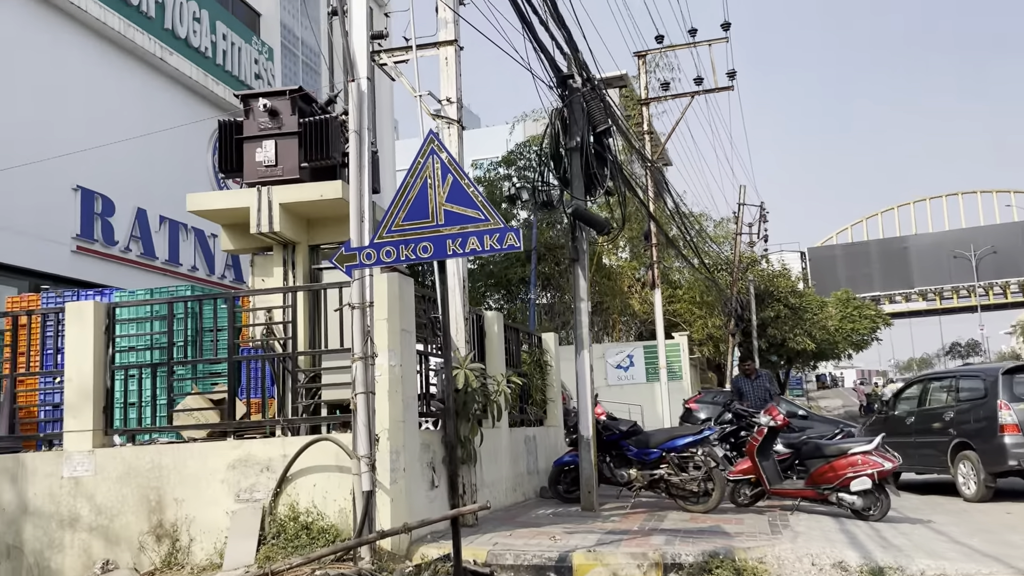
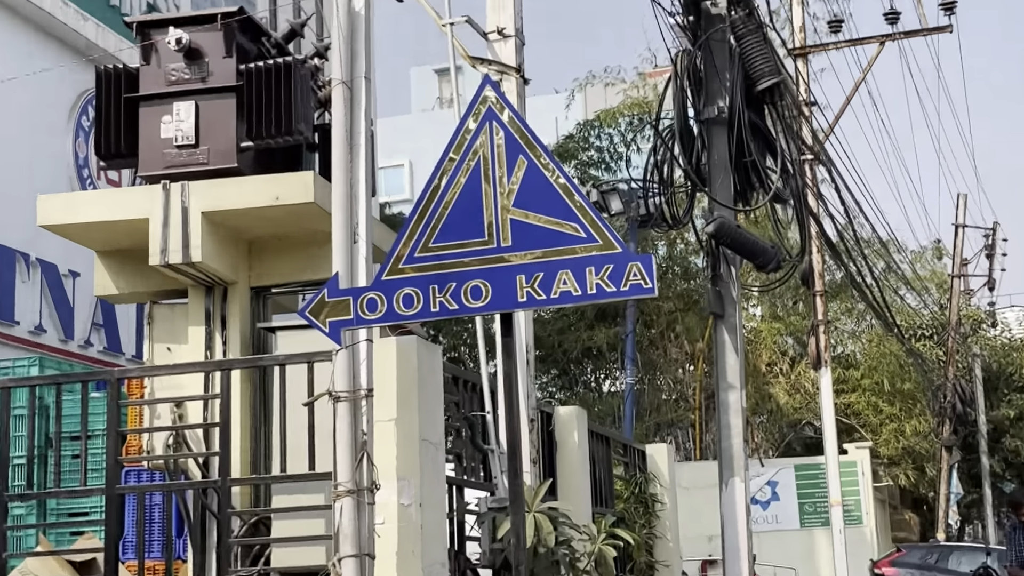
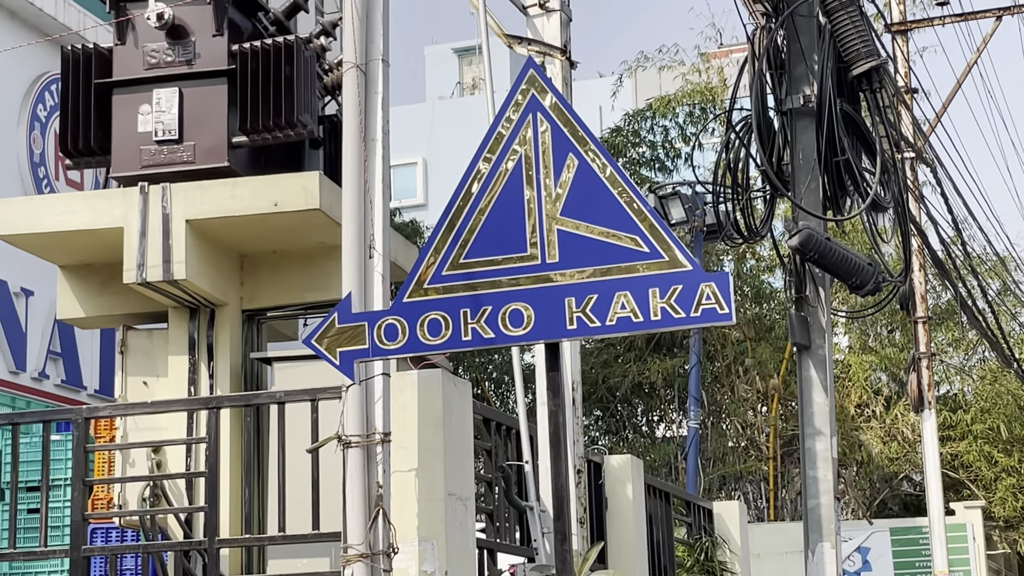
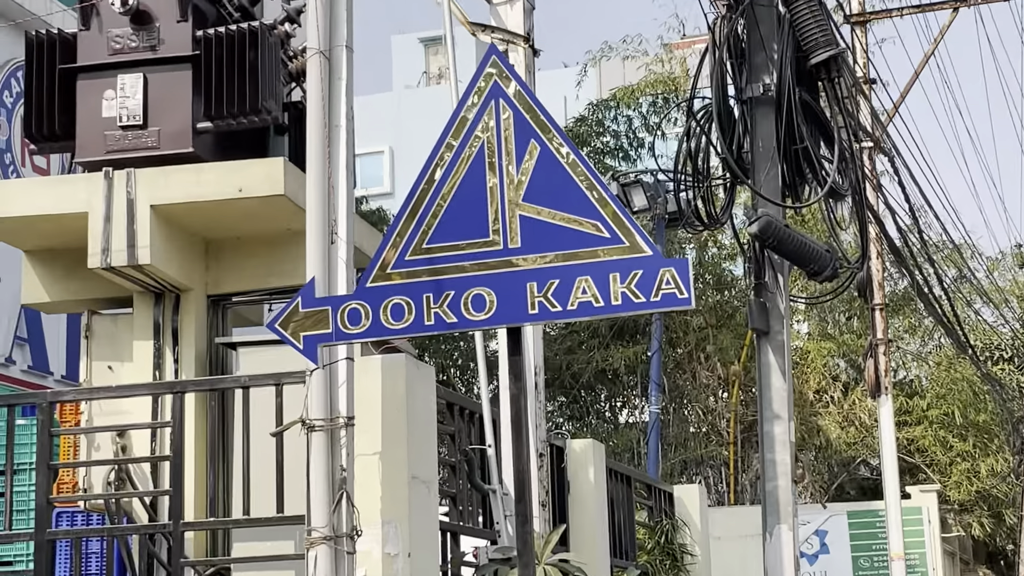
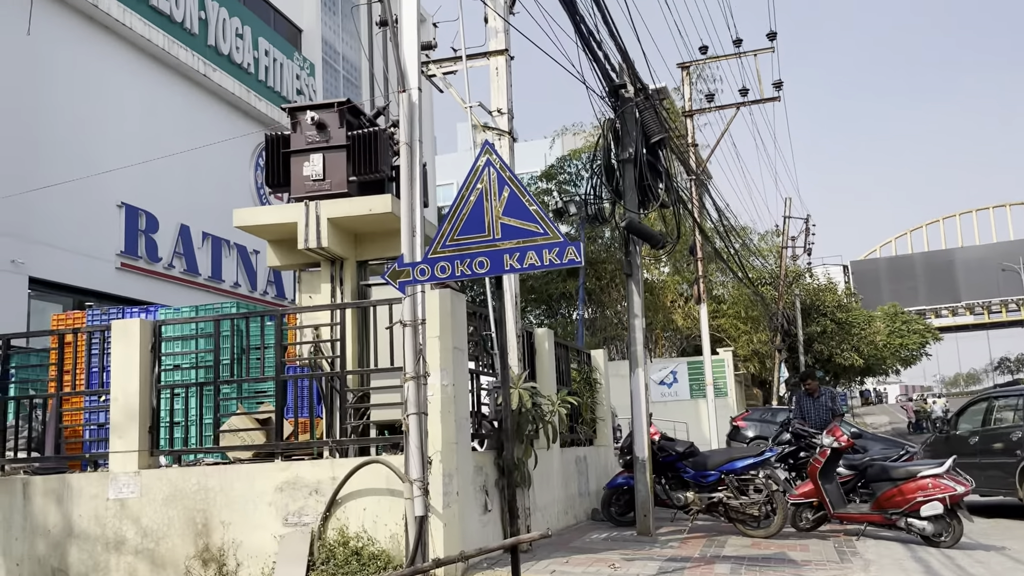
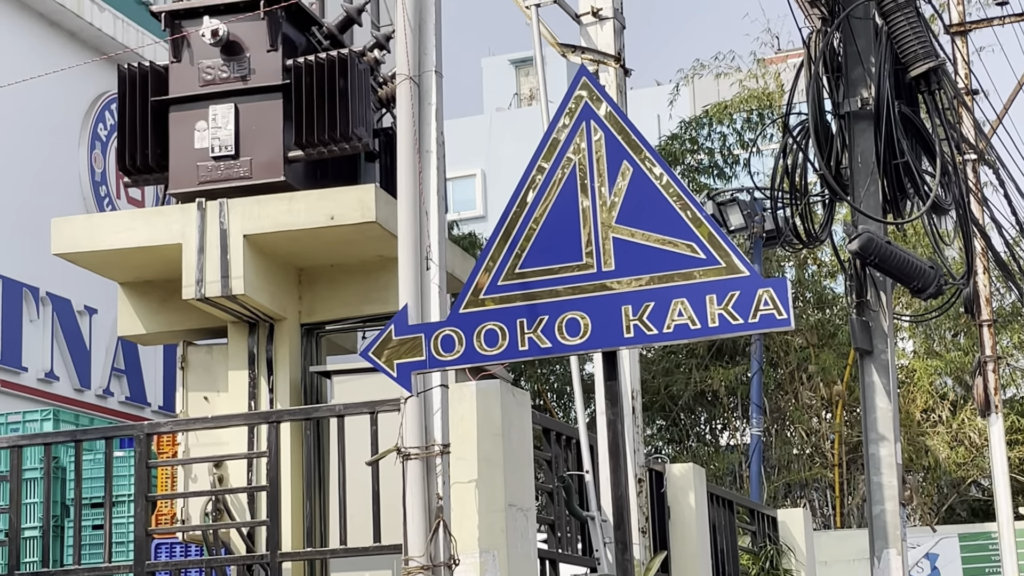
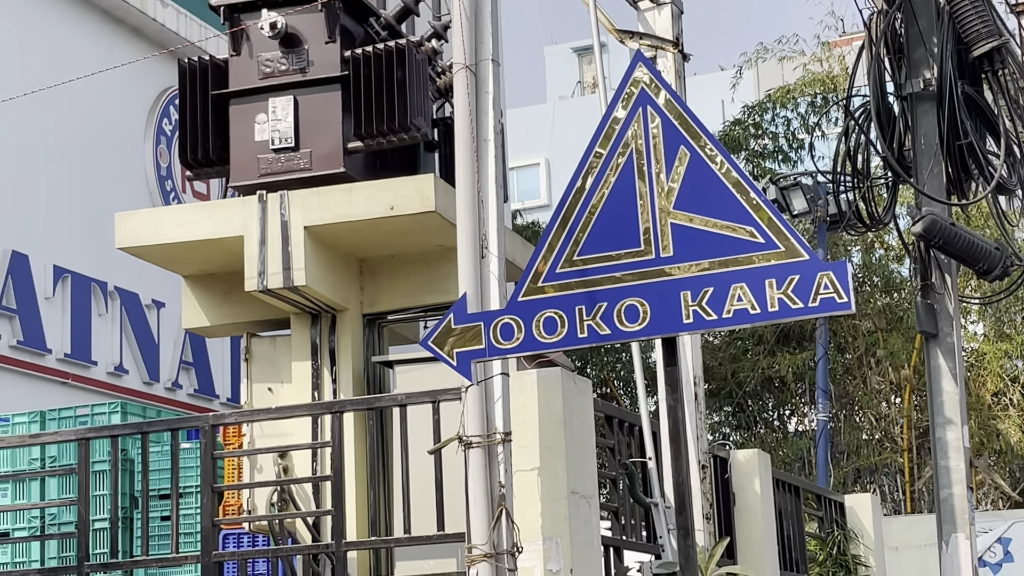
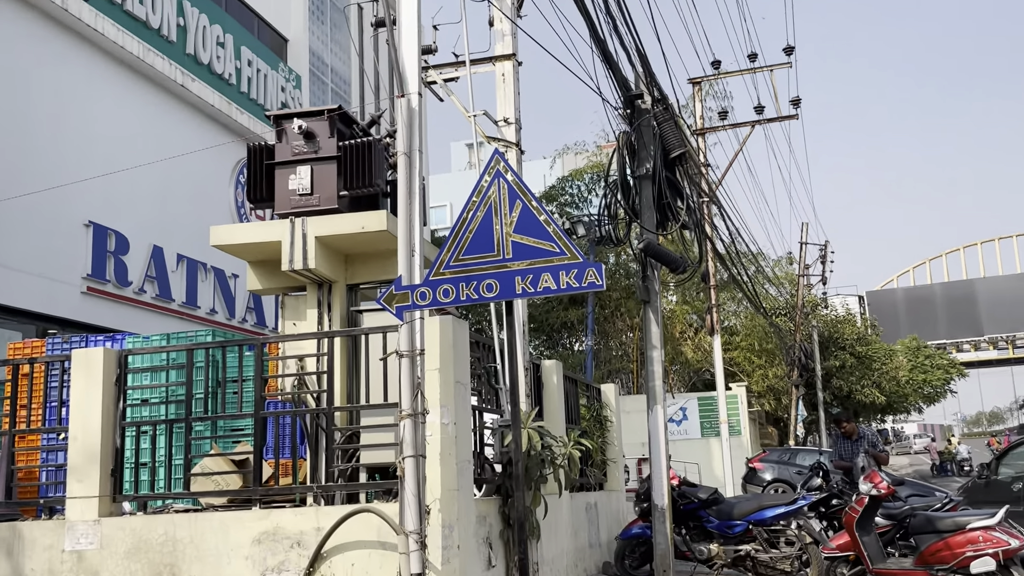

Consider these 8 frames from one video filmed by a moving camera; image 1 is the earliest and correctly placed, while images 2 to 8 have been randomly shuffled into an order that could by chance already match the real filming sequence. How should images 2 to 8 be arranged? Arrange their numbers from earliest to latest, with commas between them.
5, 8, 2, 4, 3, 6, 7
